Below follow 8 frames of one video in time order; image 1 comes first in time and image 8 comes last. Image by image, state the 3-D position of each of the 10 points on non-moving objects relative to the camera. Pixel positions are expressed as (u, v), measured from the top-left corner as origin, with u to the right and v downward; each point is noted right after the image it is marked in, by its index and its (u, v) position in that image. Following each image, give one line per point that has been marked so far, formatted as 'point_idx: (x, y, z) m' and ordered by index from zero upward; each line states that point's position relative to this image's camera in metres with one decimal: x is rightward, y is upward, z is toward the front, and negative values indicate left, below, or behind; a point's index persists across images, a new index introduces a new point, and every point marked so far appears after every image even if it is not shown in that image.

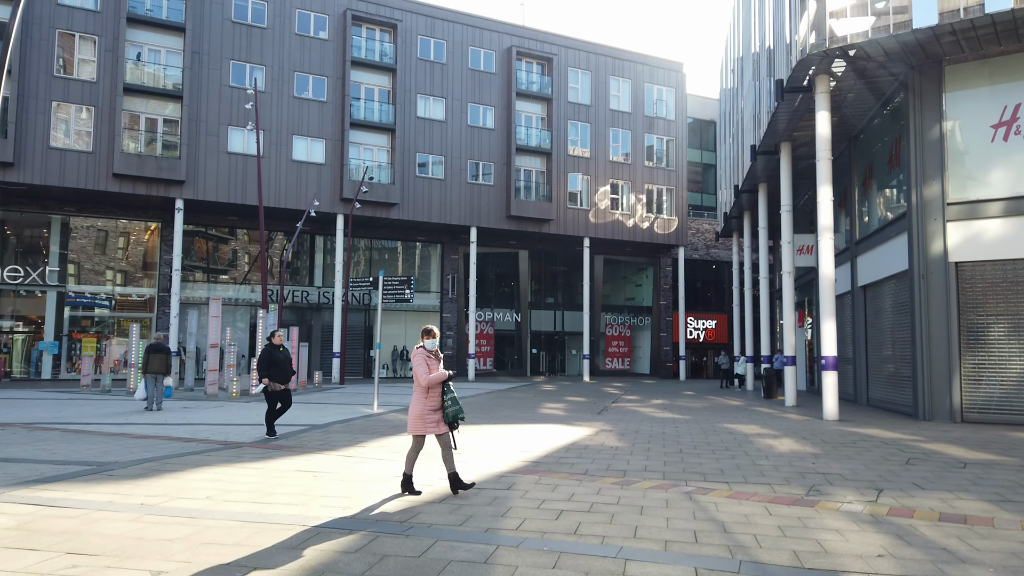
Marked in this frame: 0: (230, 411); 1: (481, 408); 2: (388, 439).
0: (-6.1, -2.6, +16.2) m
1: (-0.7, -2.9, +18.0) m
2: (-1.8, -2.2, +11.0) m
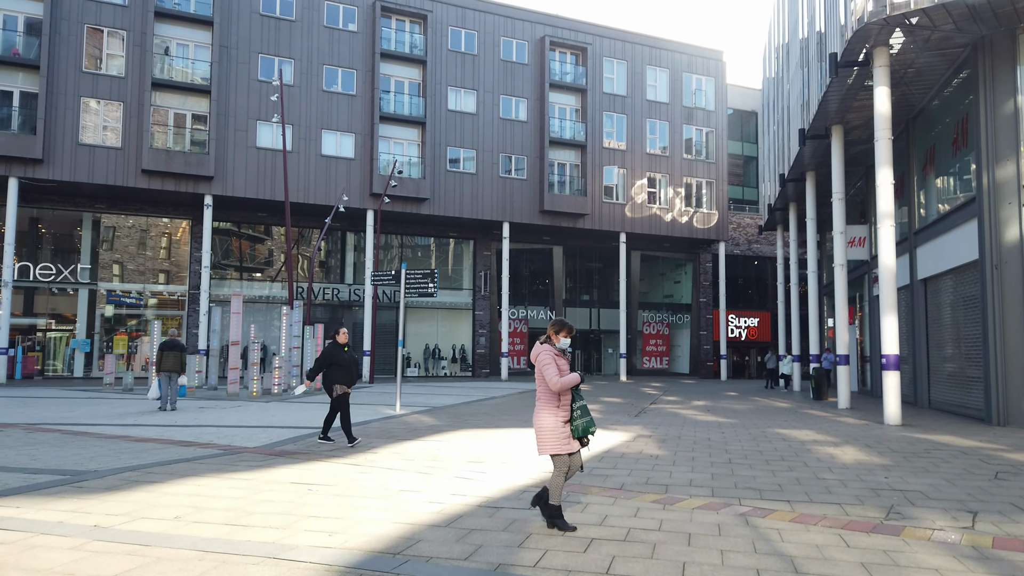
0: (-5.4, -2.5, +15.5) m
1: (0.0, -2.7, +16.9) m
2: (-1.4, -2.1, +10.0) m
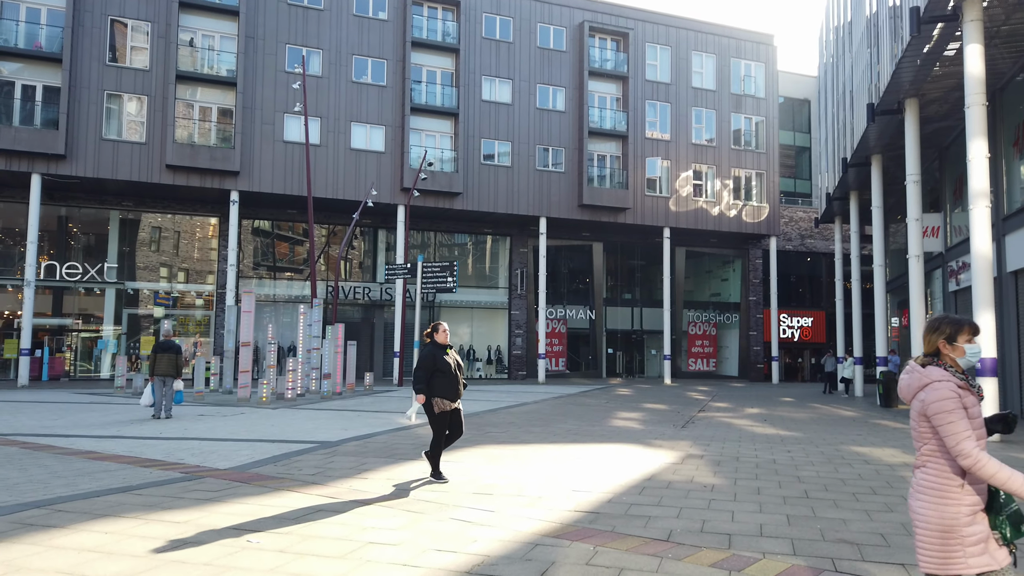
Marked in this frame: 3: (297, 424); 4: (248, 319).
0: (-4.9, -2.4, +14.0) m
1: (+0.6, -2.6, +15.2) m
2: (-1.2, -2.0, +8.3) m
3: (-3.8, -2.4, +13.2) m
4: (-6.5, -0.8, +18.6) m
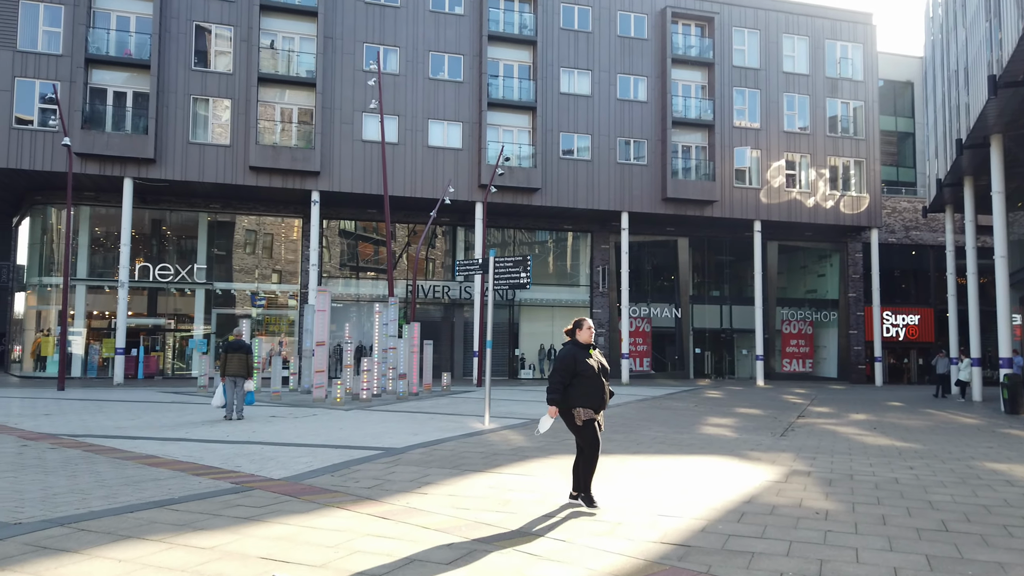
0: (-3.5, -2.4, +13.6) m
1: (+2.1, -2.5, +14.2) m
2: (-0.4, -1.9, +7.6) m
3: (-2.5, -2.3, +12.7) m
4: (-4.6, -0.7, +18.3) m
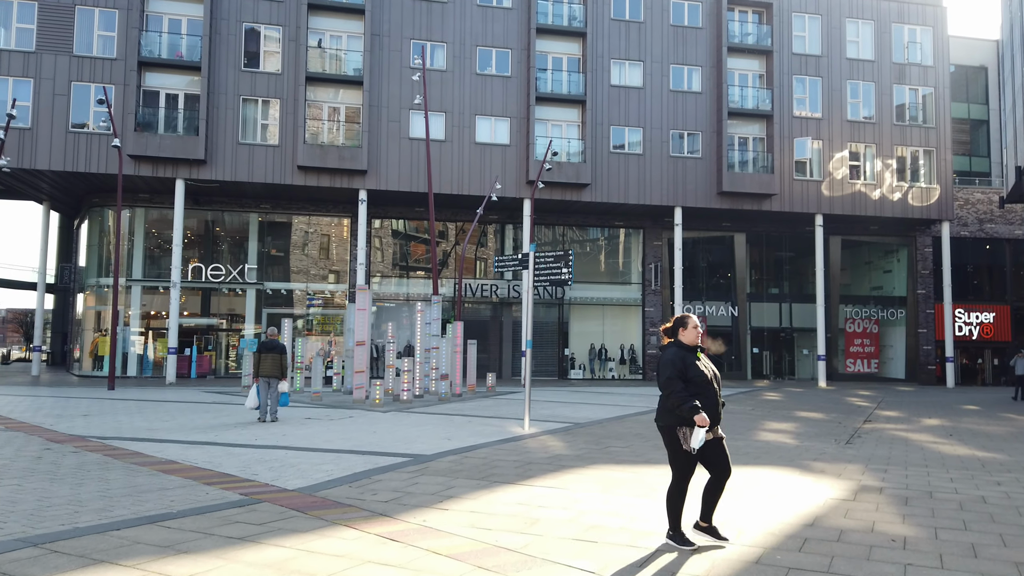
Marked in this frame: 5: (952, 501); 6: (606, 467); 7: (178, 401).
0: (-2.7, -2.4, +13.1) m
1: (+2.9, -2.5, +13.3) m
2: (-0.1, -1.9, +6.9) m
3: (-1.8, -2.3, +12.2) m
4: (-3.5, -0.7, +17.9) m
5: (+4.1, -2.0, +7.0) m
6: (+1.1, -2.0, +8.5) m
7: (-7.8, -2.6, +17.8) m
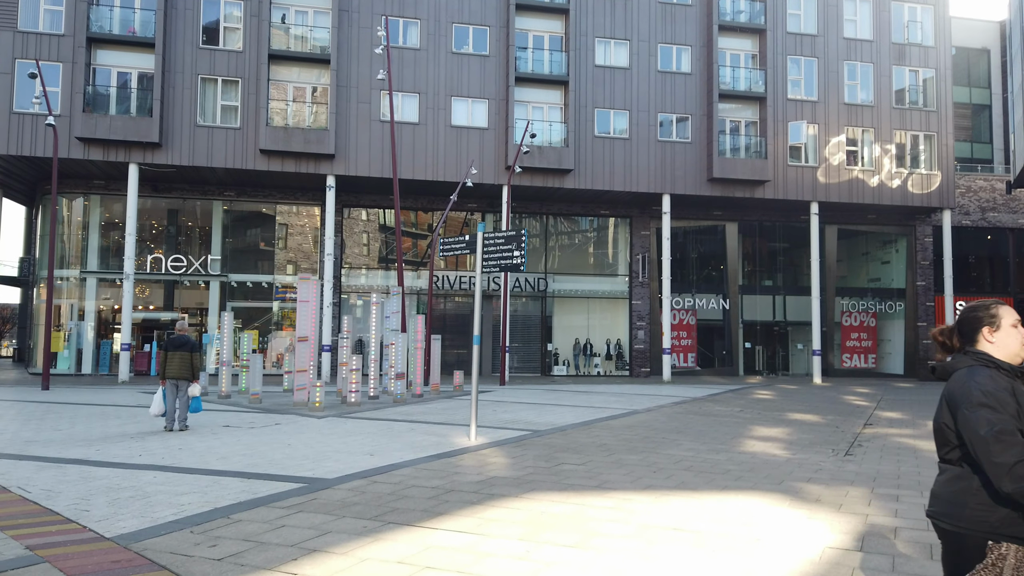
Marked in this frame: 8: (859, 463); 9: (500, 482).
0: (-3.5, -2.2, +11.4) m
1: (+2.1, -2.3, +11.6) m
2: (-0.9, -1.7, +5.1) m
3: (-2.6, -2.1, +10.4) m
4: (-4.3, -0.5, +16.1) m
5: (+3.3, -1.8, +5.3) m
6: (+0.3, -1.9, +6.8) m
7: (-8.6, -2.4, +16.0) m
8: (+4.4, -2.2, +9.7) m
9: (-0.1, -1.9, +7.4) m
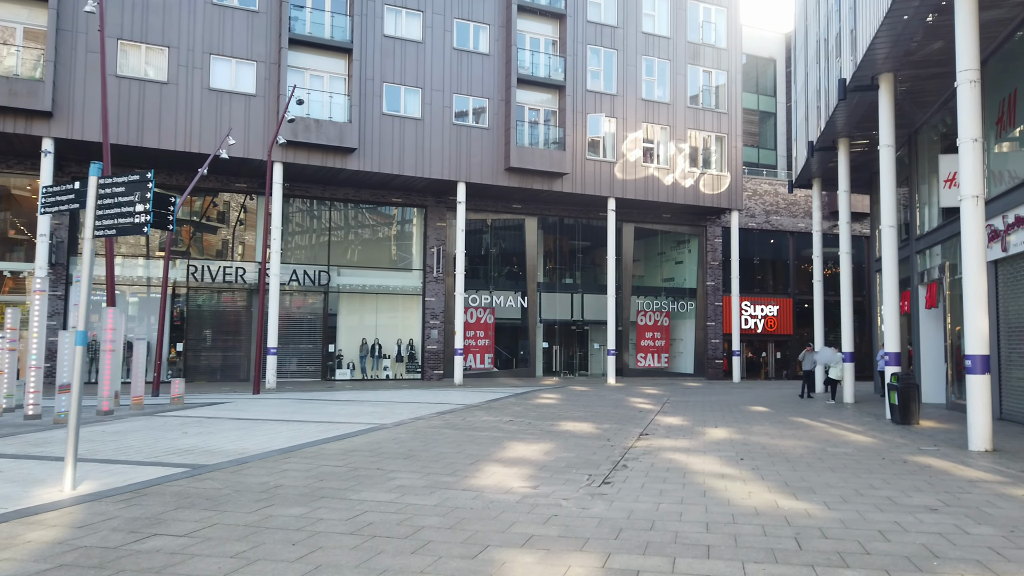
0: (-7.1, -1.9, +7.2) m
1: (-1.7, -2.0, +8.7) m
2: (-3.2, -1.5, +1.7) m
3: (-6.0, -1.8, +6.5) m
4: (-9.0, -0.1, +11.6) m
5: (+0.9, -1.6, +2.8) m
6: (-2.4, -1.6, +3.6) m
7: (-13.2, -2.0, +10.5) m
8: (+1.0, -2.0, +7.4) m
9: (-2.9, -1.6, +4.1) m
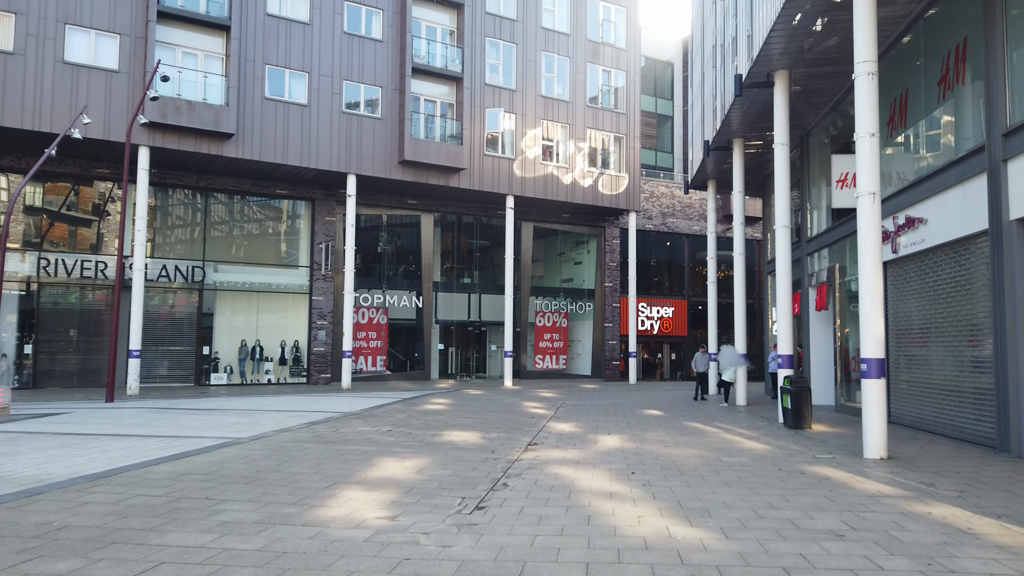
0: (-8.3, -1.8, +5.0) m
1: (-3.1, -2.0, +7.2) m
2: (-3.6, -1.4, +0.1) m
3: (-7.1, -1.7, +4.5) m
4: (-10.6, 0.0, +9.3) m
5: (+0.3, -1.6, +1.7) m
6: (-3.1, -1.5, +2.1) m
7: (-14.7, -1.9, +7.6) m
8: (-0.3, -2.0, +6.3) m
9: (-3.7, -1.5, +2.5) m
